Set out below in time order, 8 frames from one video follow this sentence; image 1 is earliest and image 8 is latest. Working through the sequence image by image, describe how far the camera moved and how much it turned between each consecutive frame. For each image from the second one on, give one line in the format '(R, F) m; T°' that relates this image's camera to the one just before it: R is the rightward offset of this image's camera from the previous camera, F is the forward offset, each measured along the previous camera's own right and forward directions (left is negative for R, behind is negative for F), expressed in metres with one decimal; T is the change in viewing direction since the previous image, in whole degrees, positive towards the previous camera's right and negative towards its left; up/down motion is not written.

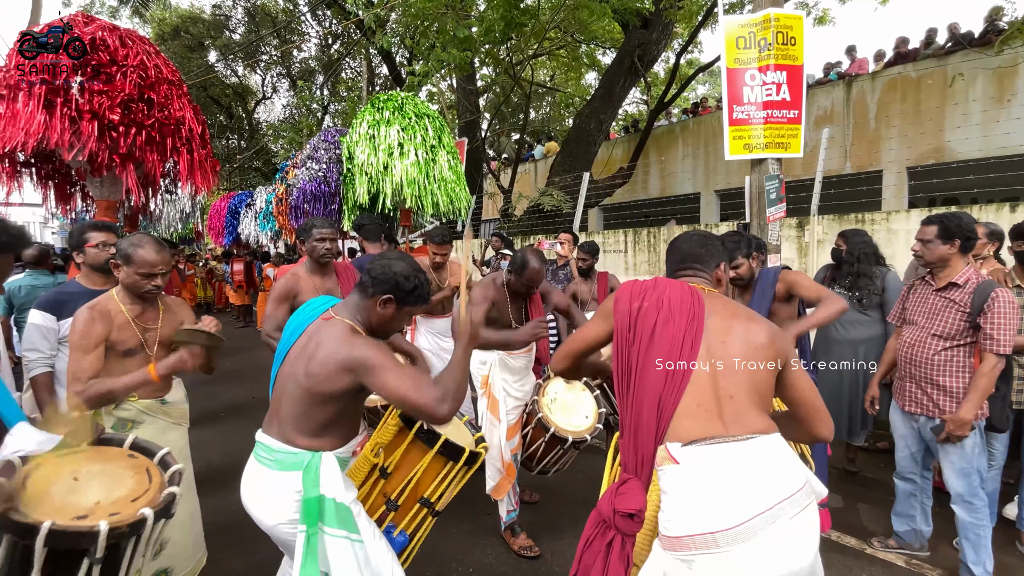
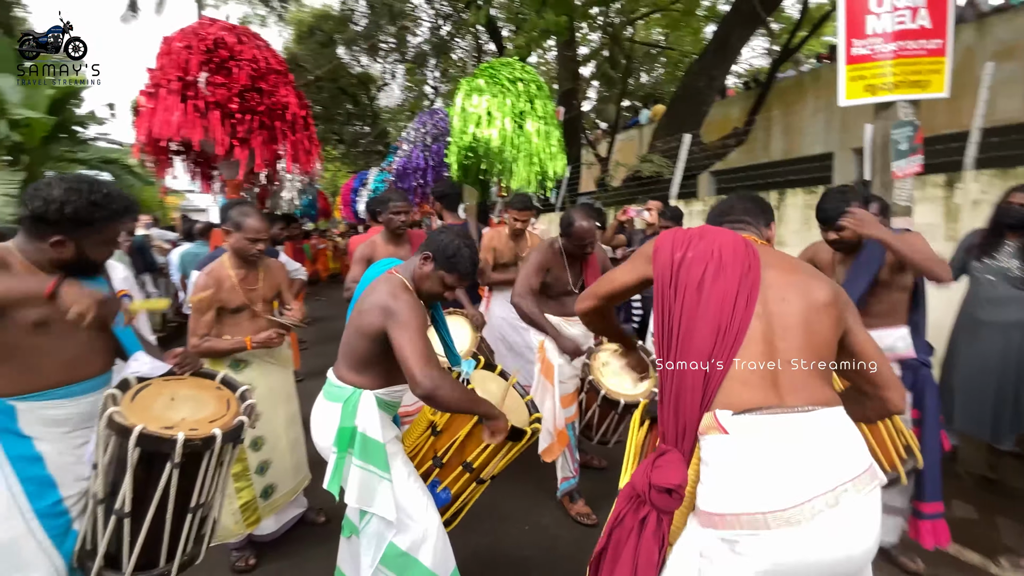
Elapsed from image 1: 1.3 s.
(+0.3, +0.1) m; -13°
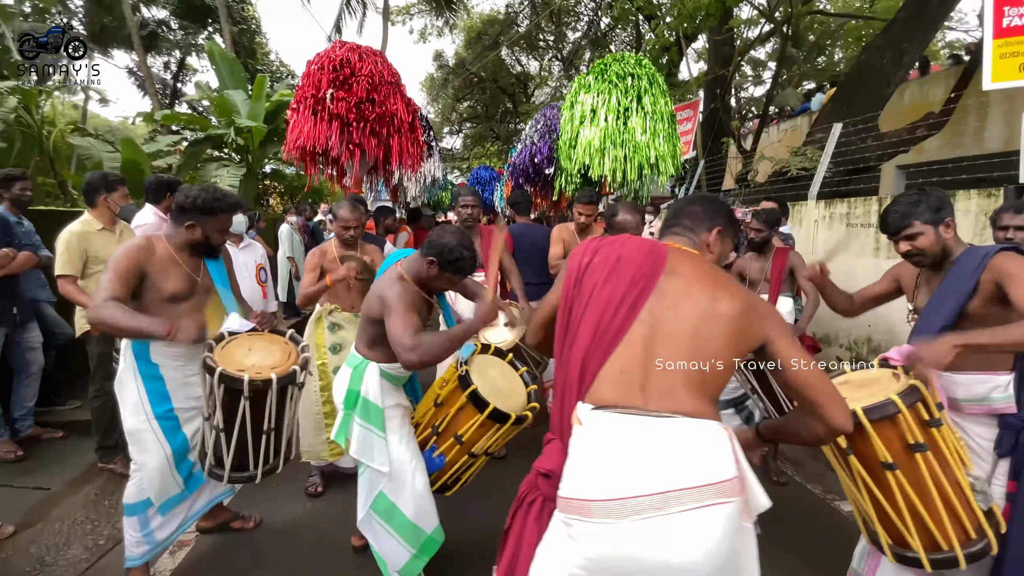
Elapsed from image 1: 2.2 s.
(+0.8, 0.0) m; -18°
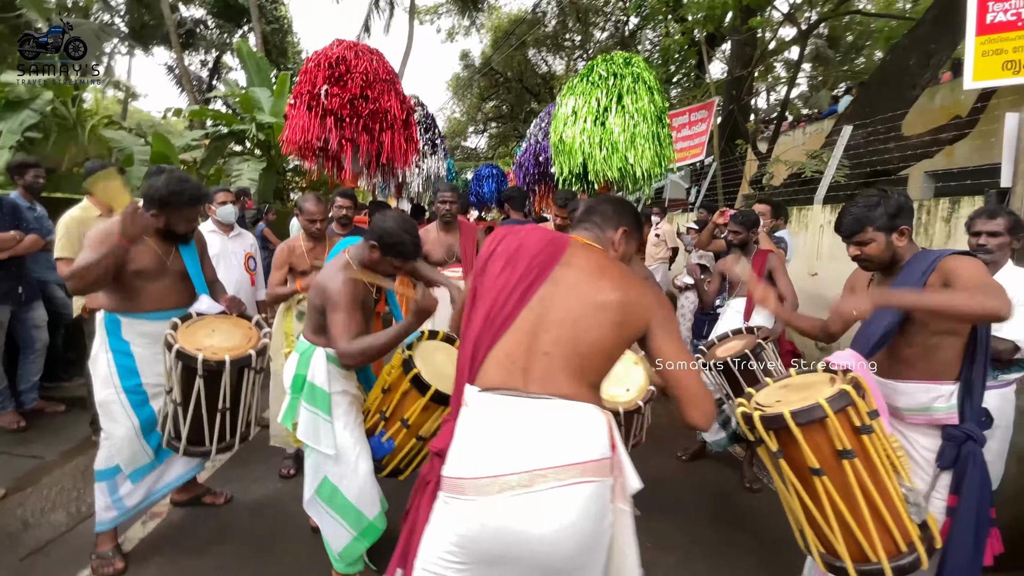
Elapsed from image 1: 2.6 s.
(+0.4, 0.0) m; -3°
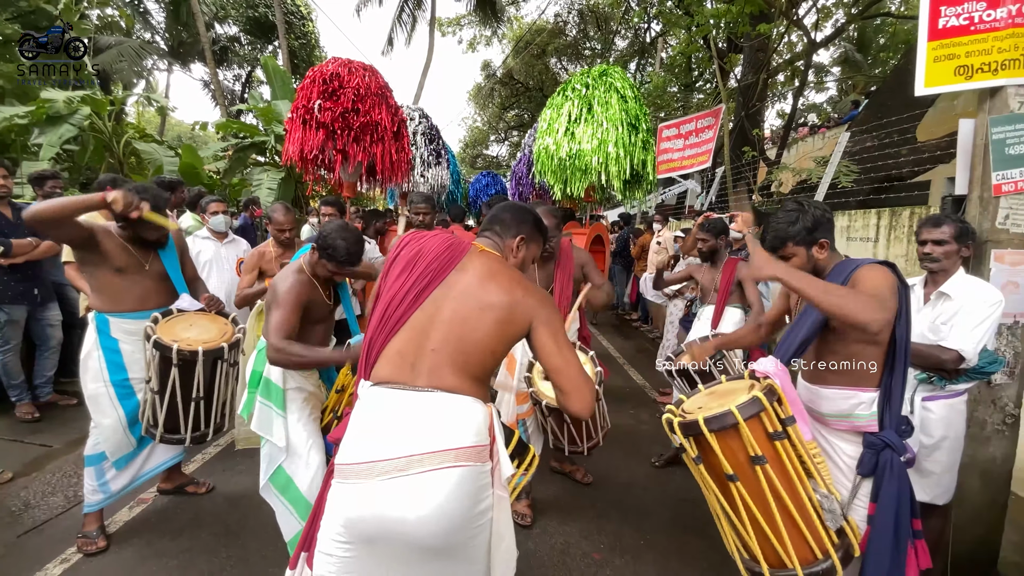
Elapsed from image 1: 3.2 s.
(+0.4, -0.1) m; -3°
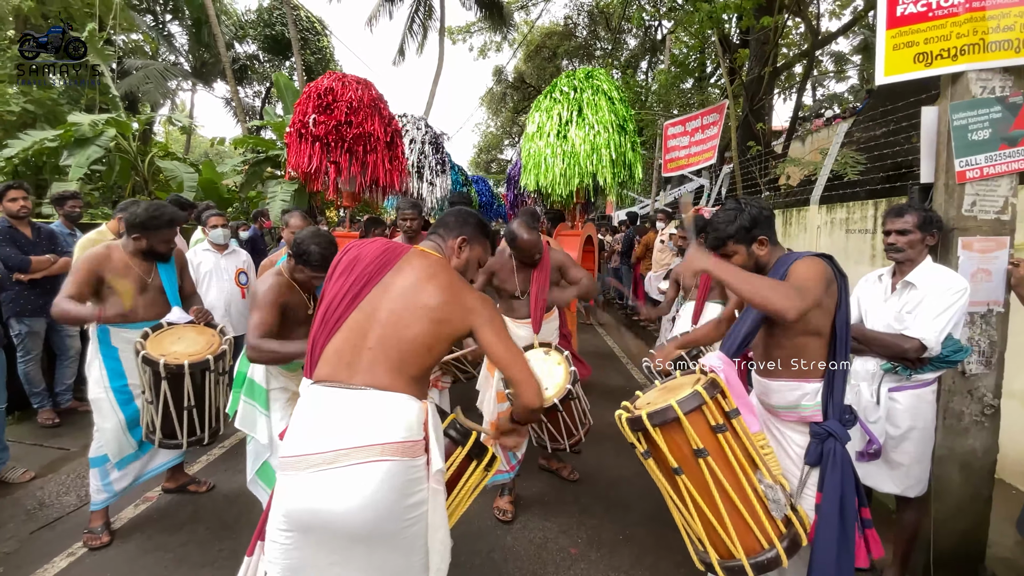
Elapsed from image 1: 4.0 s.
(+0.3, -0.1) m; -3°
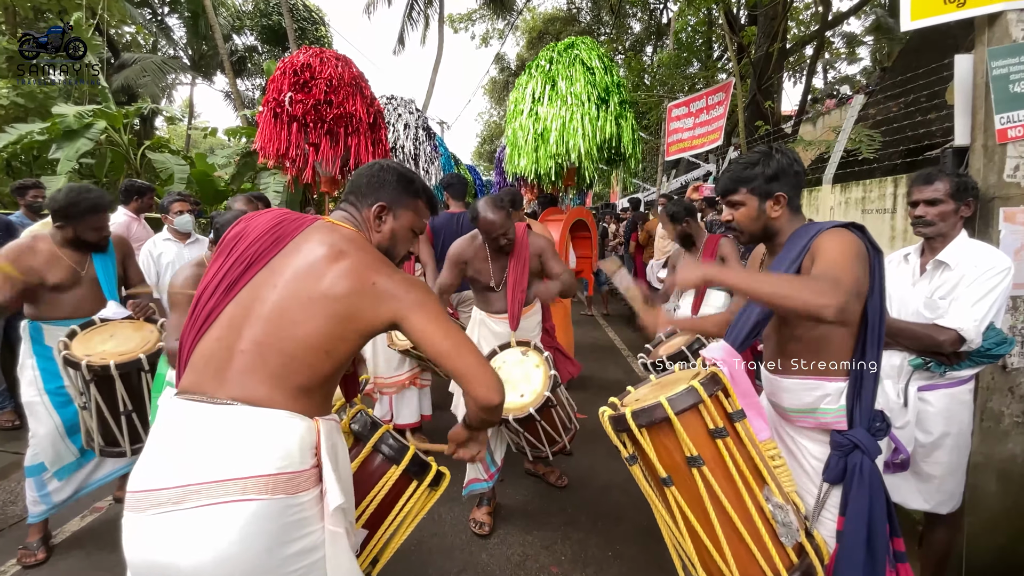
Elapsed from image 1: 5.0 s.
(+0.2, +0.3) m; -1°
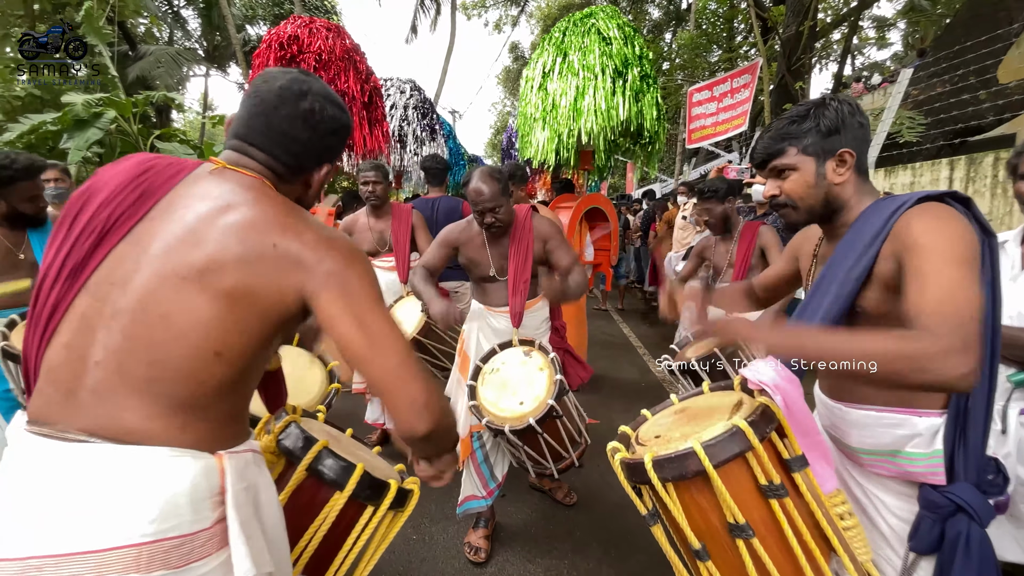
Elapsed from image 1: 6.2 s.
(+0.1, +0.4) m; -2°
